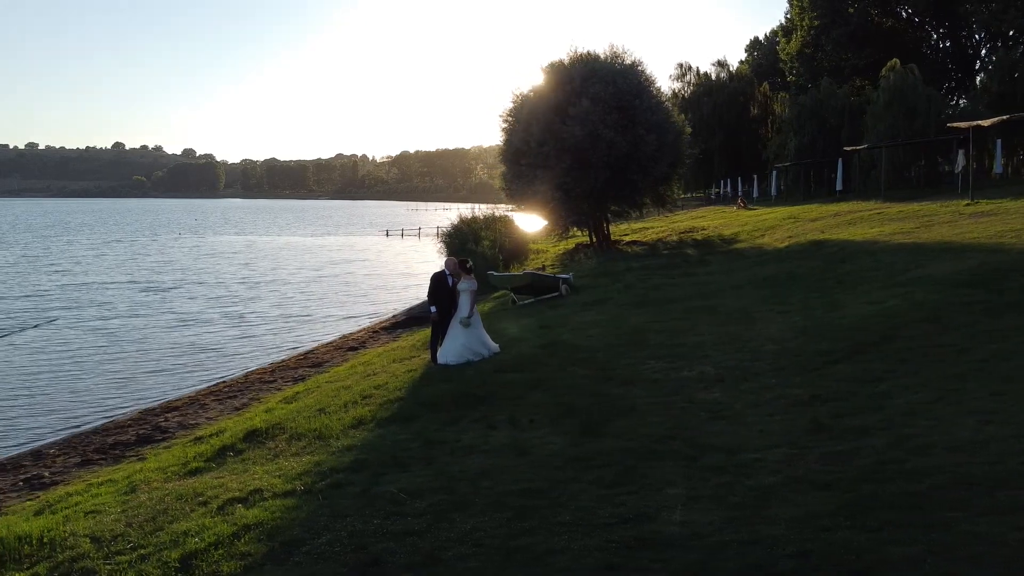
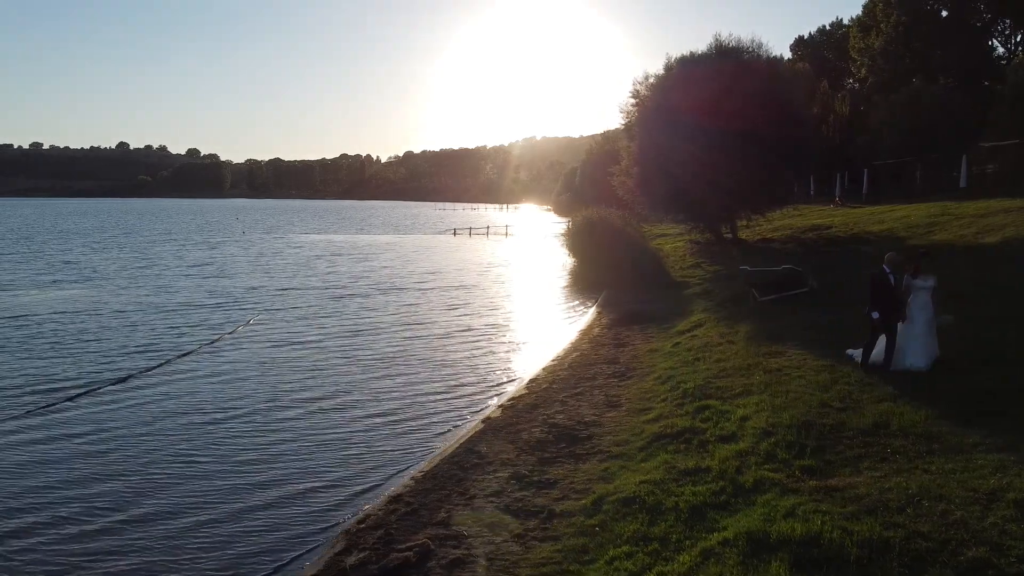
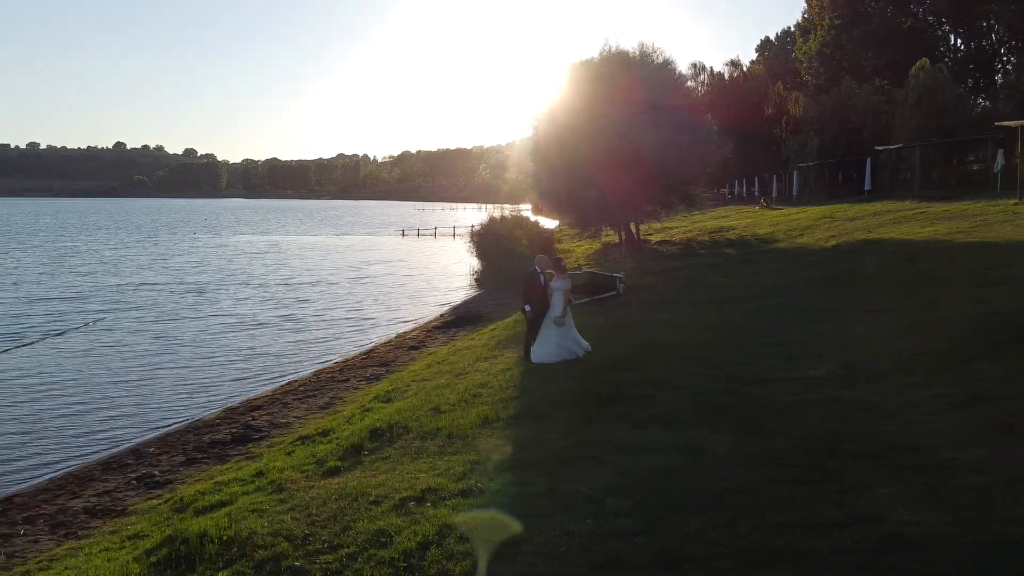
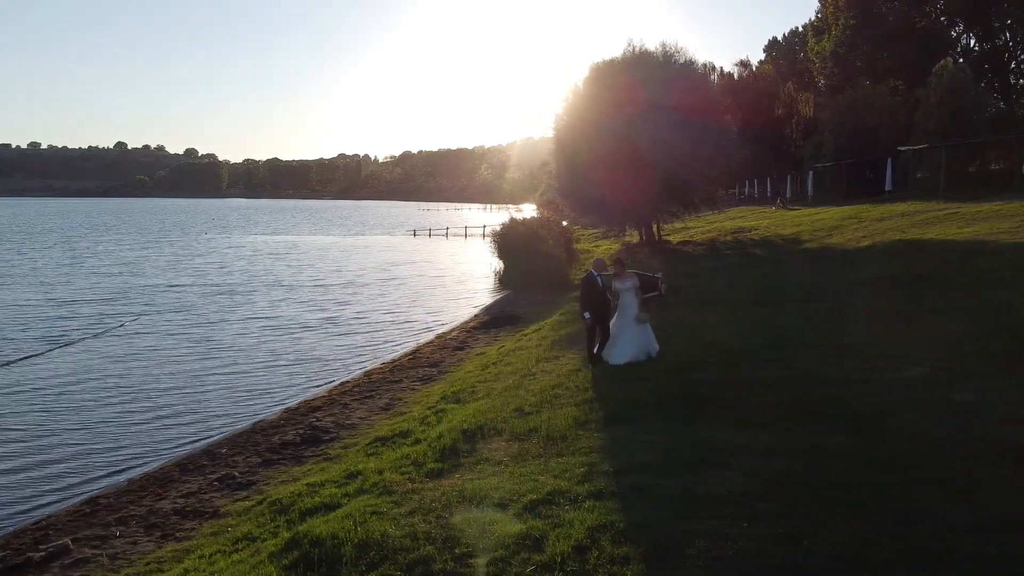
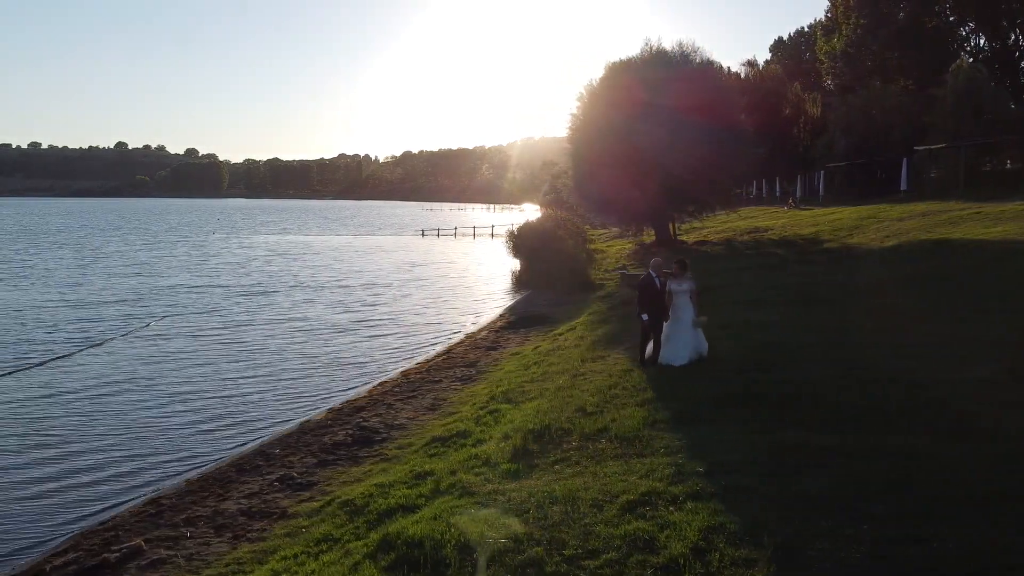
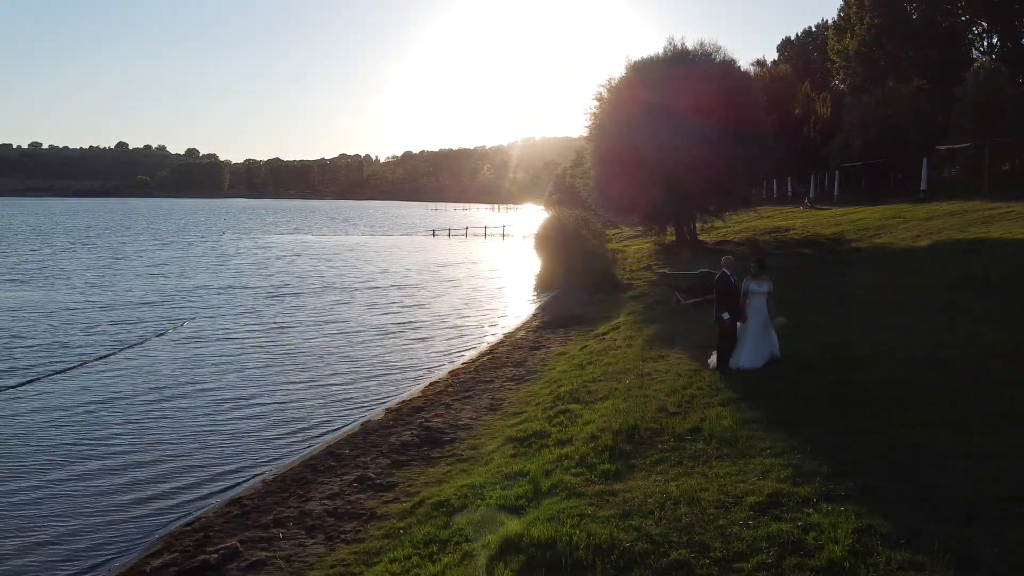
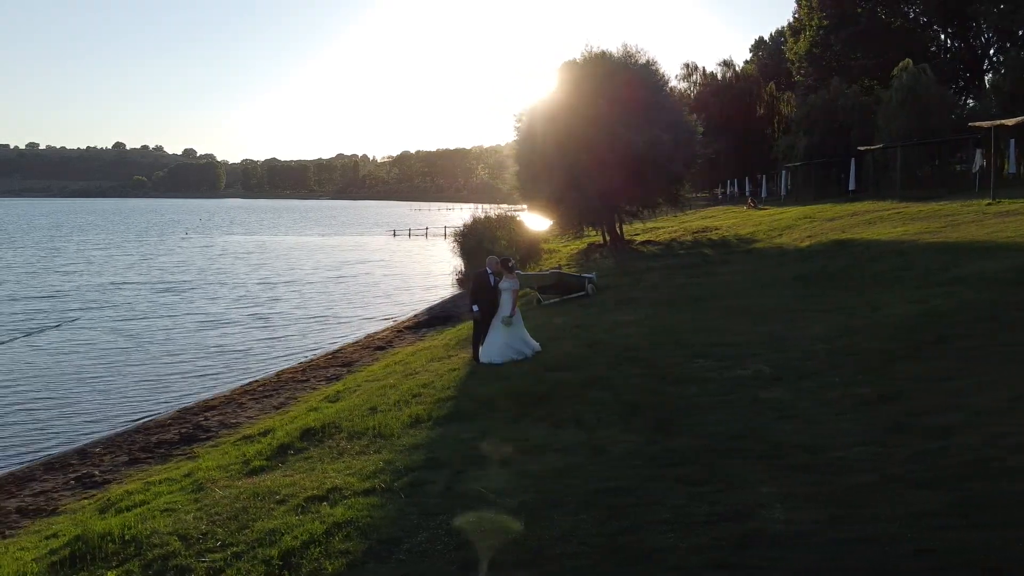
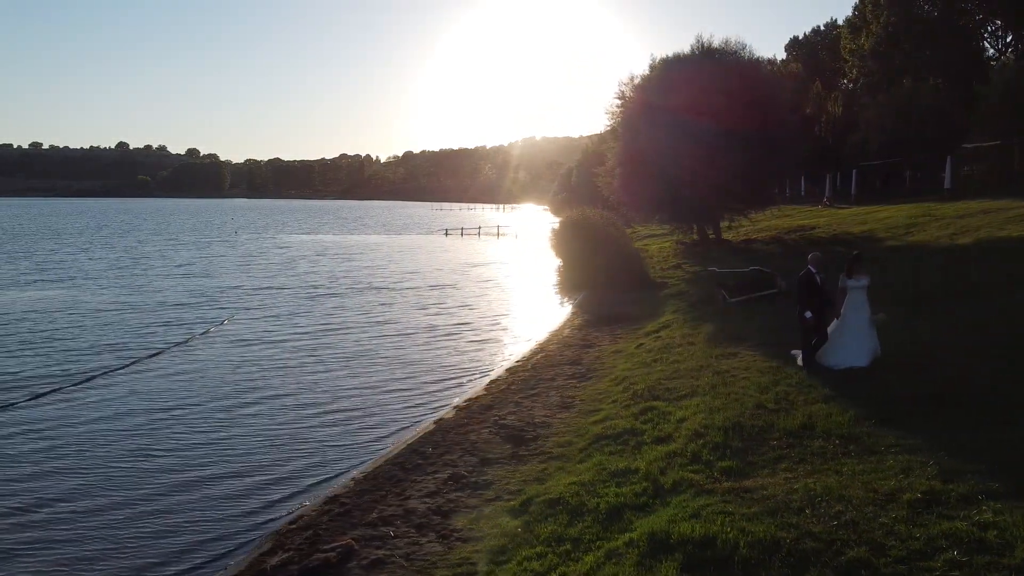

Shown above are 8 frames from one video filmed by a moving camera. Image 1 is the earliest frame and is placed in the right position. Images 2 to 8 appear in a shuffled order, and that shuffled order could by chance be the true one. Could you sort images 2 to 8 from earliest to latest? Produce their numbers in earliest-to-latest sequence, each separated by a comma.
7, 3, 4, 5, 6, 8, 2
